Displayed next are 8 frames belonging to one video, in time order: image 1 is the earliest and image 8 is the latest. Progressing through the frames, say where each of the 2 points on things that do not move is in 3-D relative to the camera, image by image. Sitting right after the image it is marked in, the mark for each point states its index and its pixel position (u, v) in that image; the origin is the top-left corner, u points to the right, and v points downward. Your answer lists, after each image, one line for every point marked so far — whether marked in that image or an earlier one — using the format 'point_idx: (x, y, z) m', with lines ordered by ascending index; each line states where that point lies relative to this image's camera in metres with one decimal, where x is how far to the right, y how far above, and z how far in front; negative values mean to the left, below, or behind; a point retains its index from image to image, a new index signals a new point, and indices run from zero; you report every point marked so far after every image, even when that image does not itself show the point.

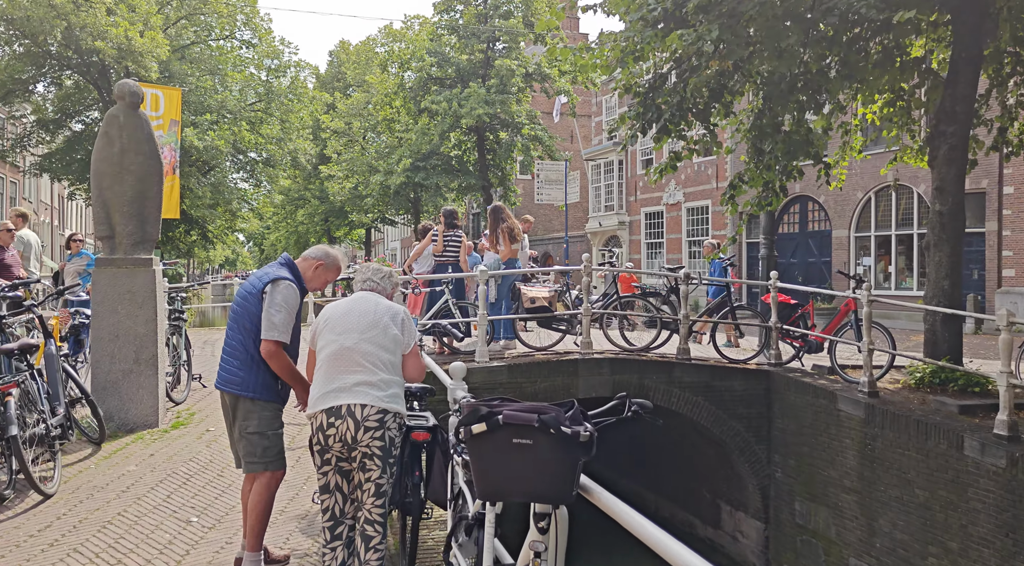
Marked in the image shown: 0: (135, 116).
0: (-2.0, +1.0, +5.3) m
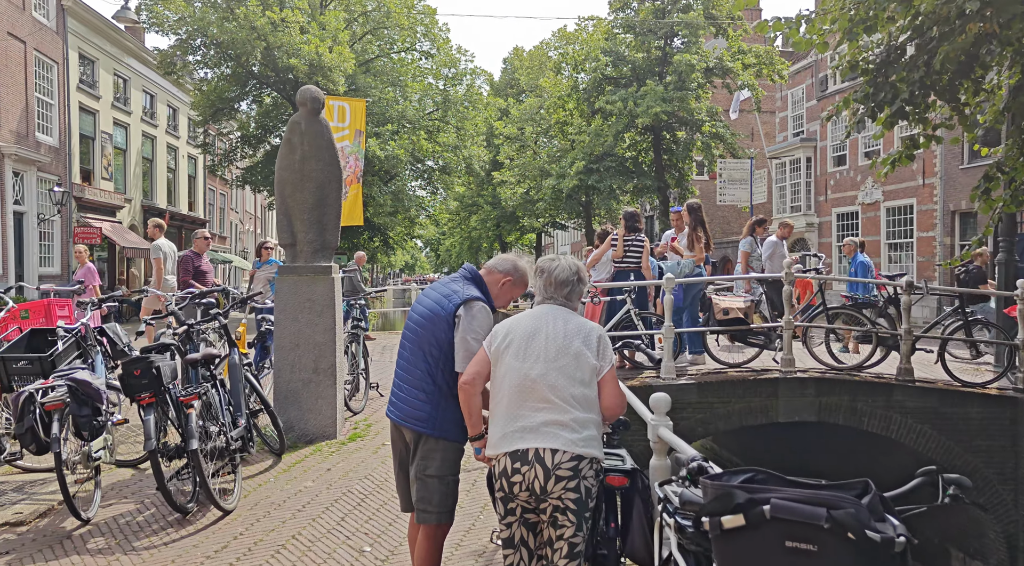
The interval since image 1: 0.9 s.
0: (-1.1, +0.9, +5.2) m
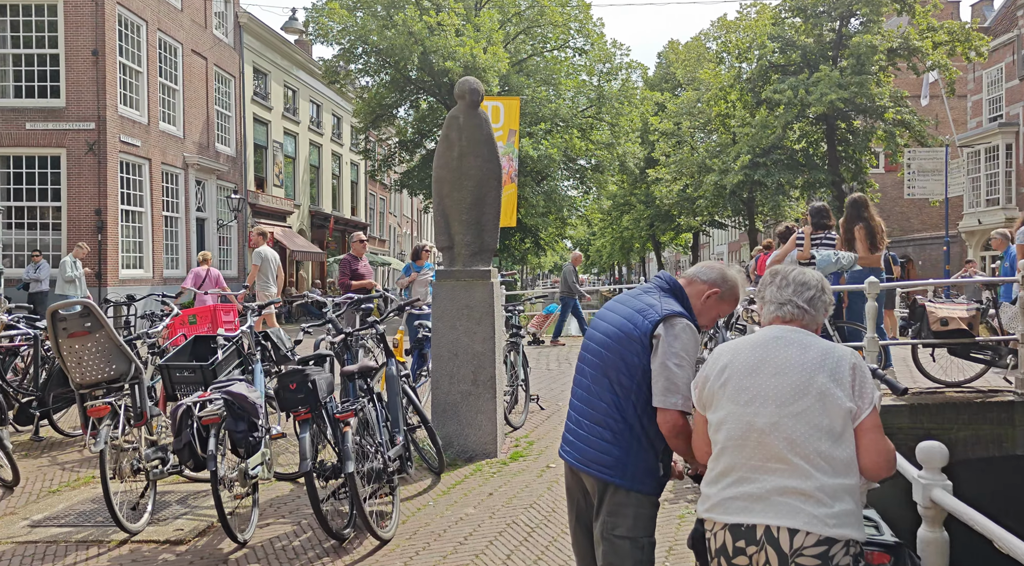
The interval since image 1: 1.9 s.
0: (-0.2, +0.9, +4.9) m
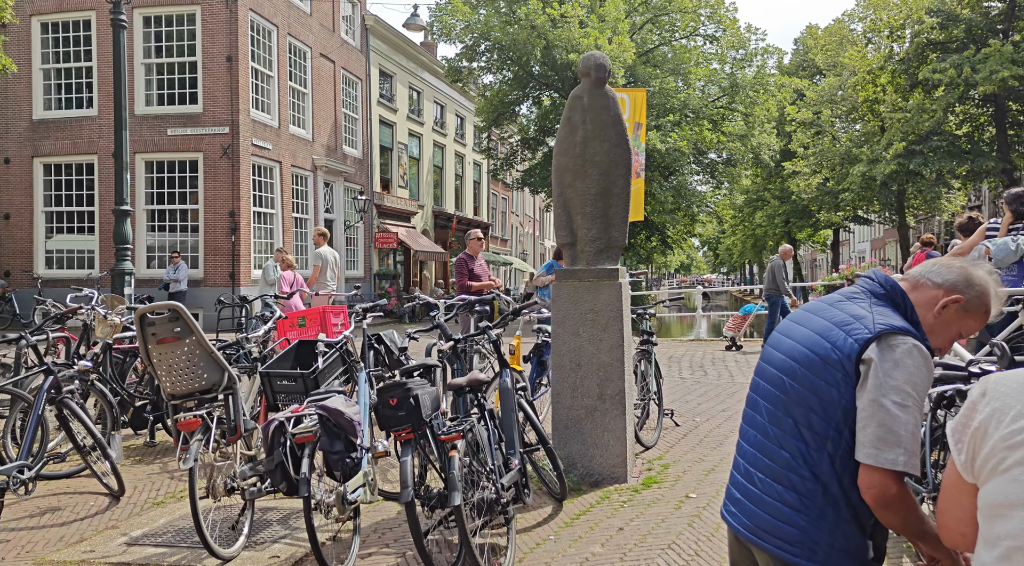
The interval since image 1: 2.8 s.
0: (+0.4, +0.9, +4.4) m
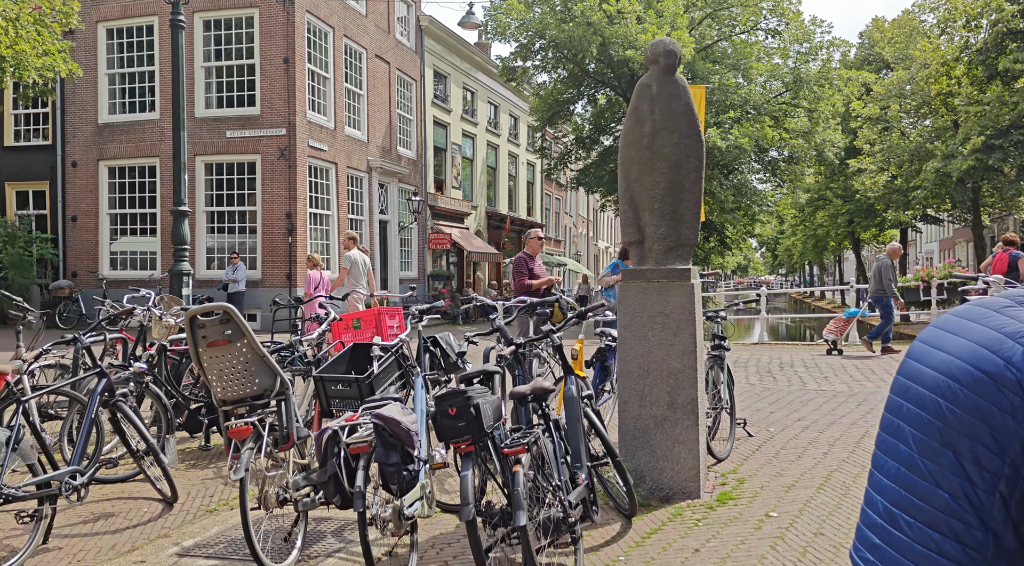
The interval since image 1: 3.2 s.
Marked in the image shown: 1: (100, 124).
0: (+0.7, +0.9, +4.1) m
1: (-7.7, +3.0, +18.3) m
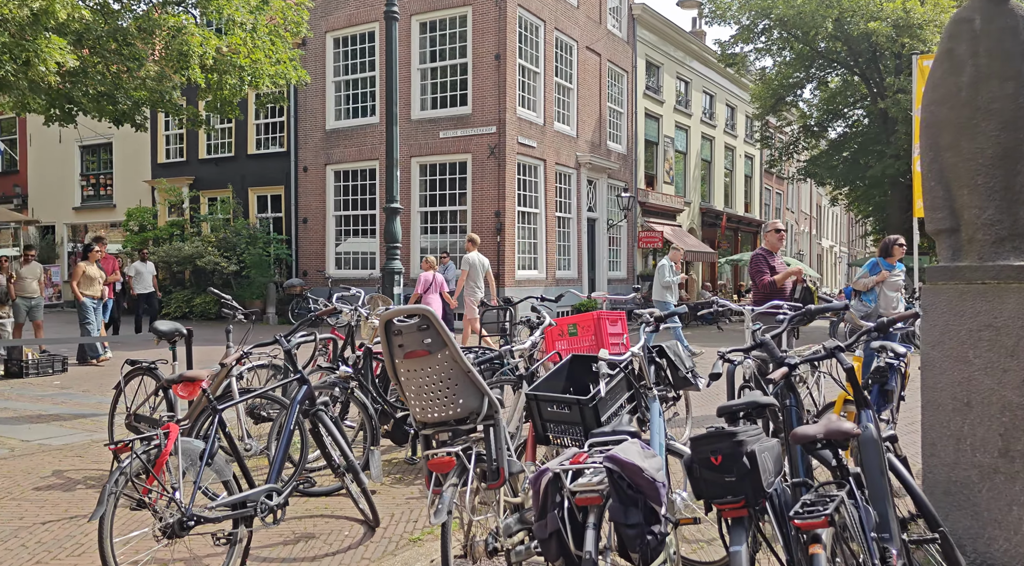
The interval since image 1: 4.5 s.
0: (+1.6, +0.8, +3.1) m
1: (-3.6, +3.0, +18.7) m
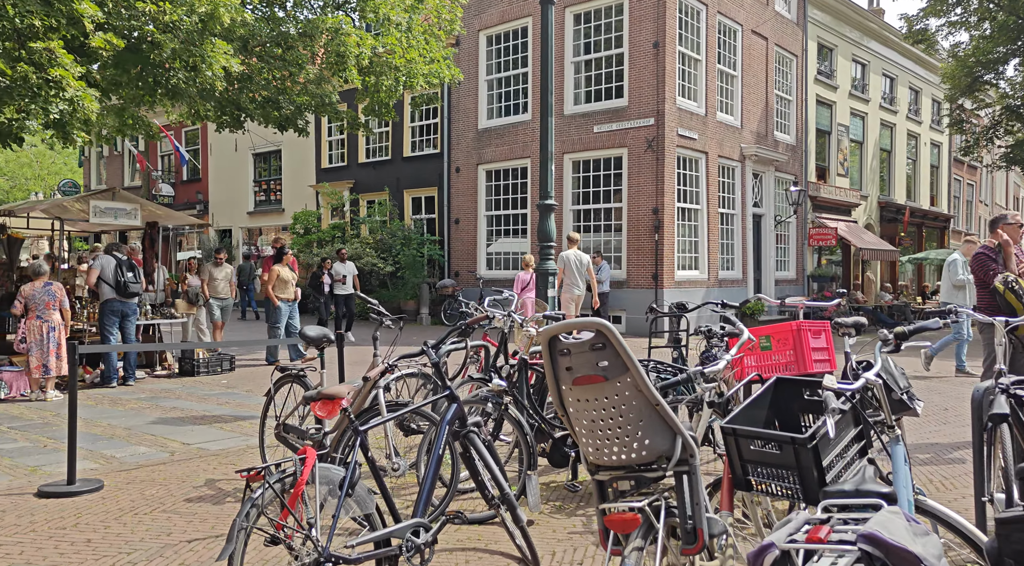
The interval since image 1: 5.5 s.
0: (+2.0, +0.8, +2.1) m
1: (-0.6, +3.0, +18.4) m
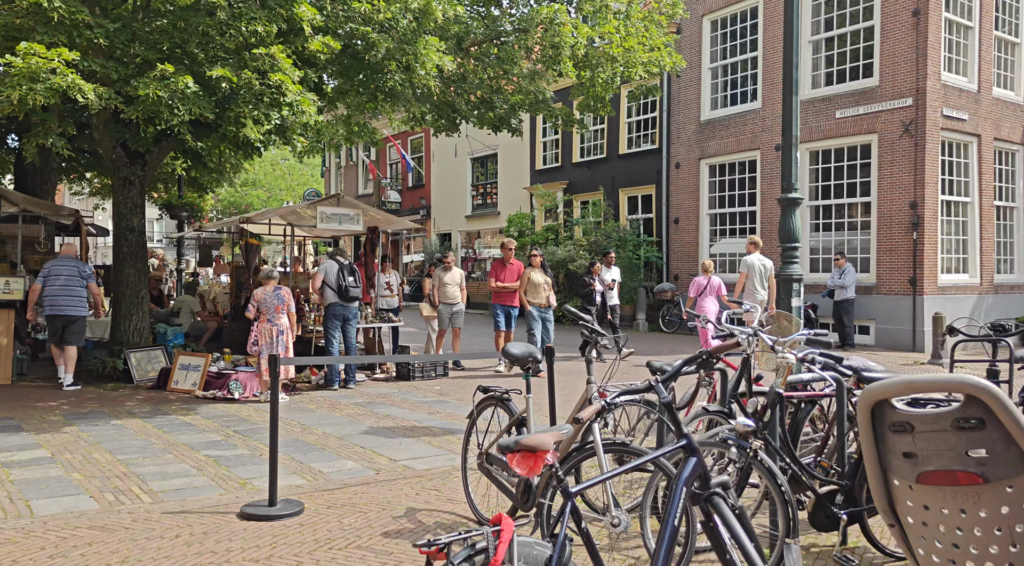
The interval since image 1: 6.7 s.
0: (+2.4, +0.8, +0.6) m
1: (+3.4, +2.9, +17.1) m
